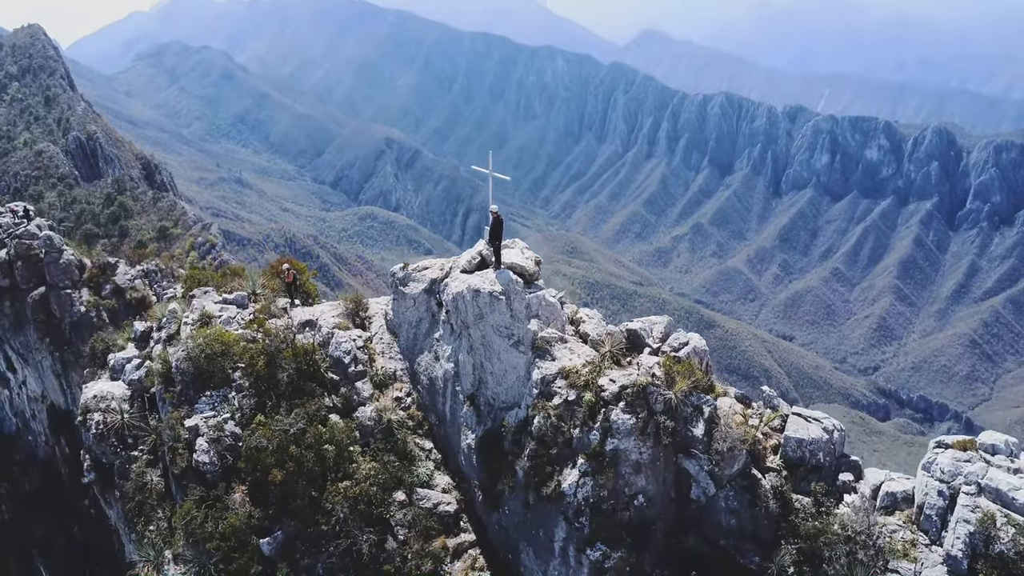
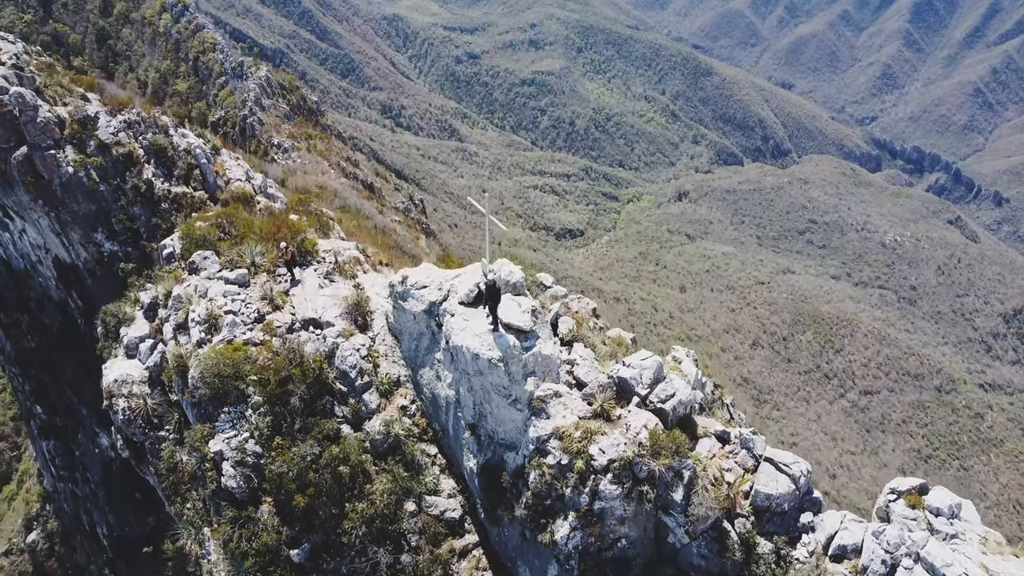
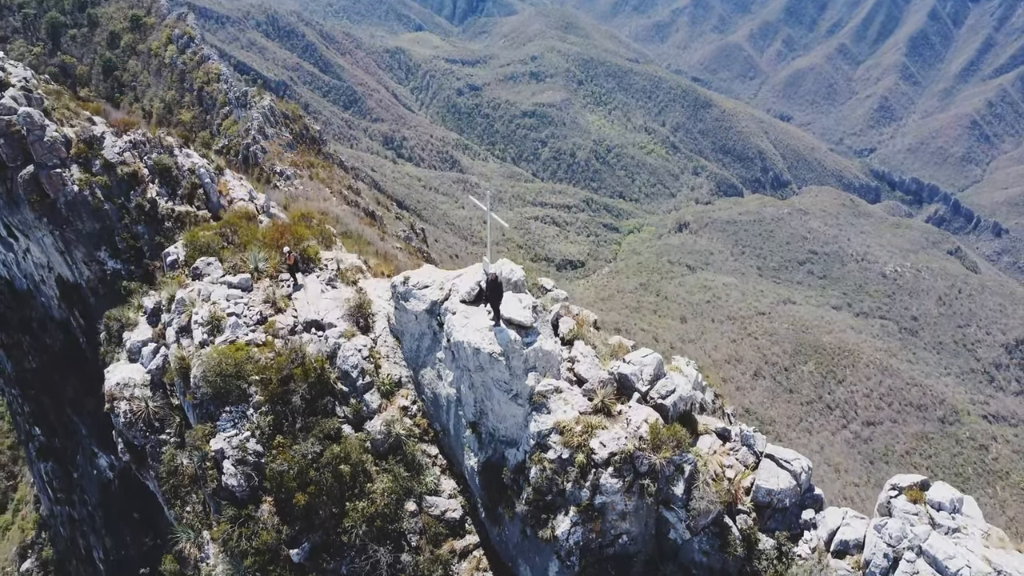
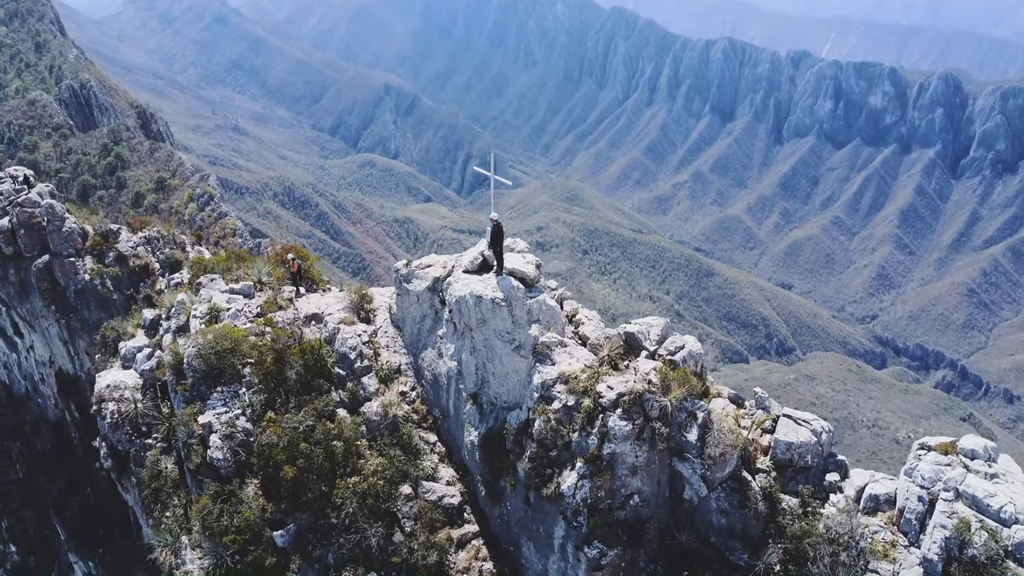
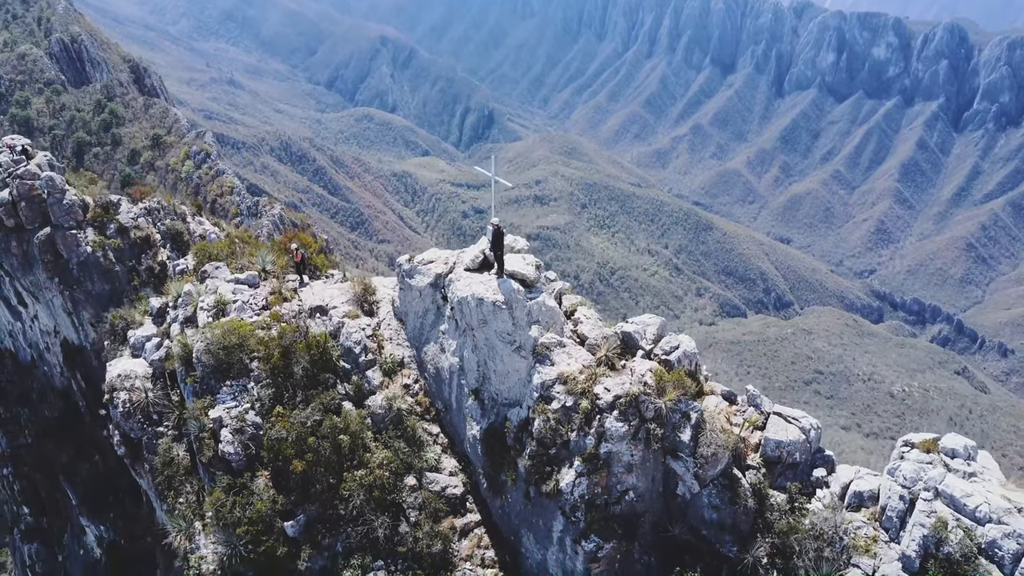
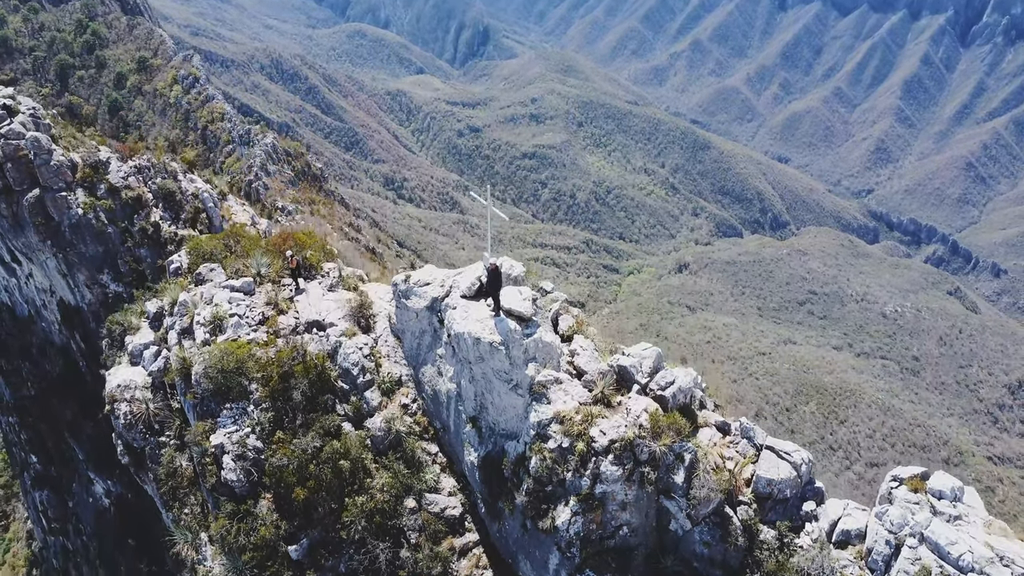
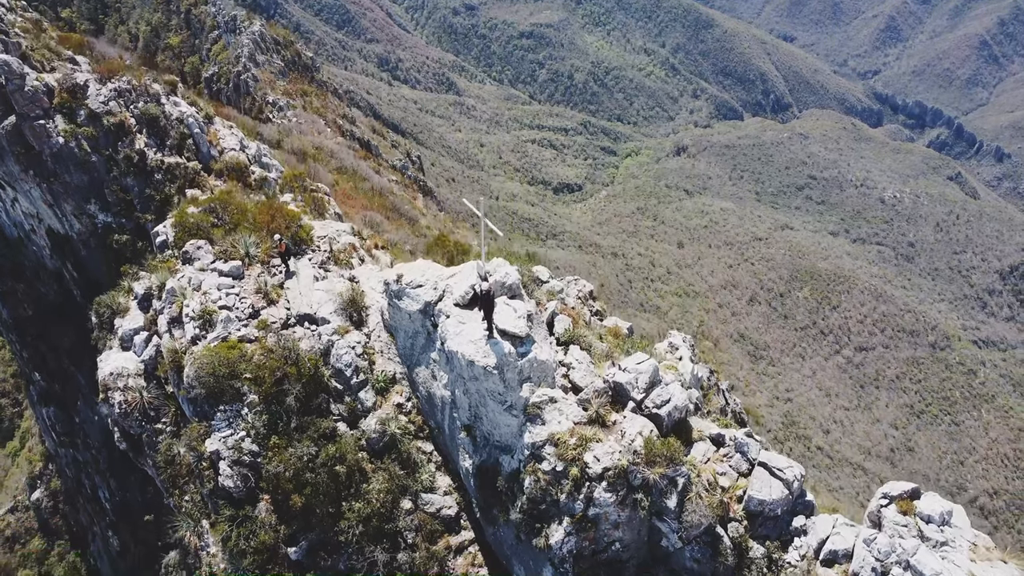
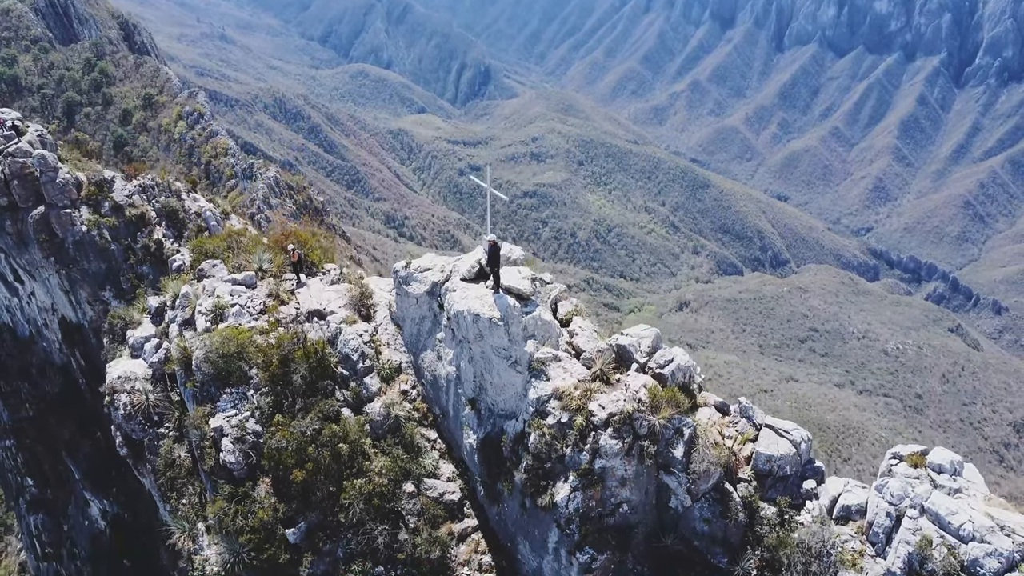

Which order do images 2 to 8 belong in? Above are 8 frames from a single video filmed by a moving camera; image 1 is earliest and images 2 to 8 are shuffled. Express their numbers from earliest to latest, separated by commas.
4, 5, 8, 6, 3, 2, 7
